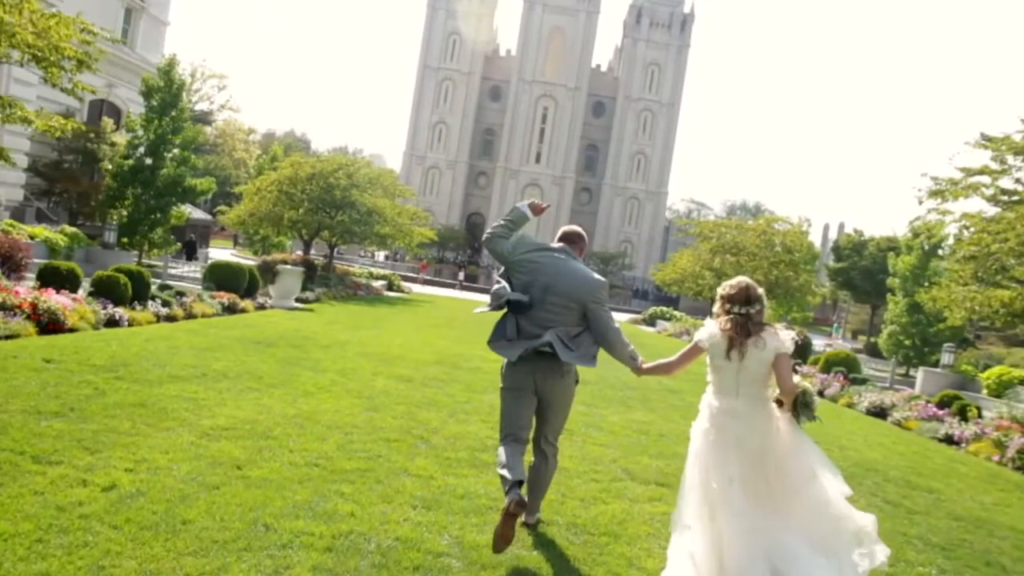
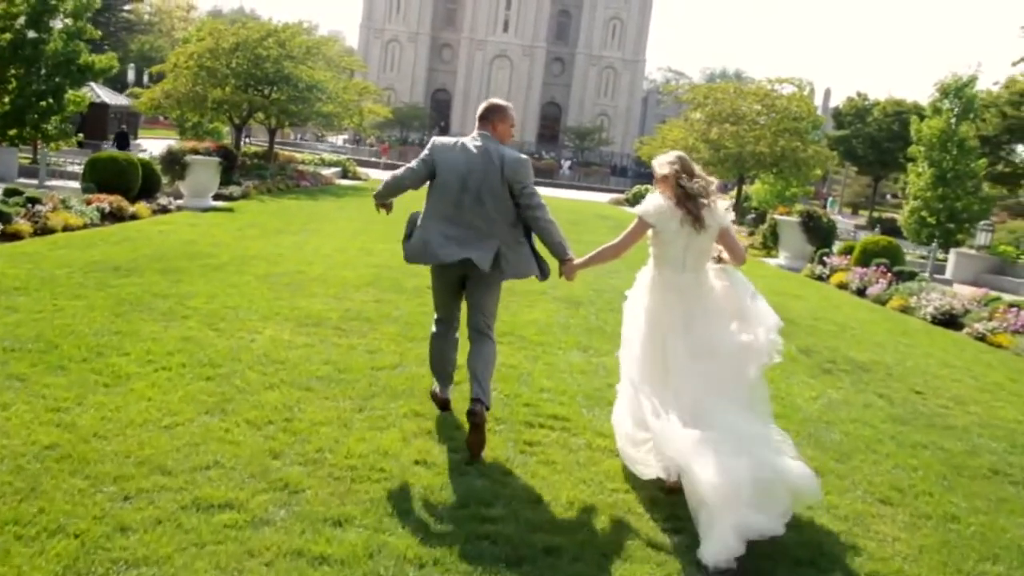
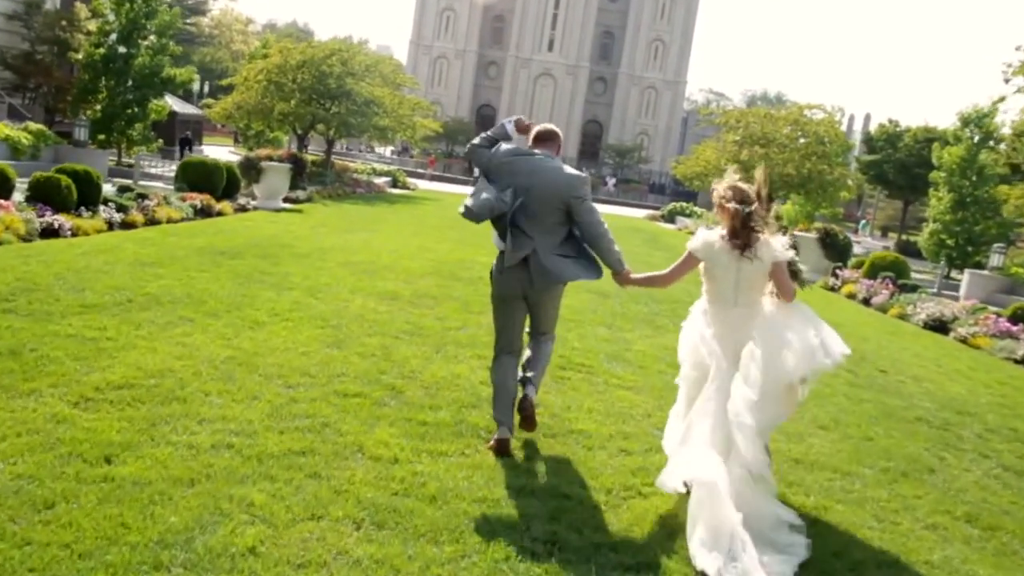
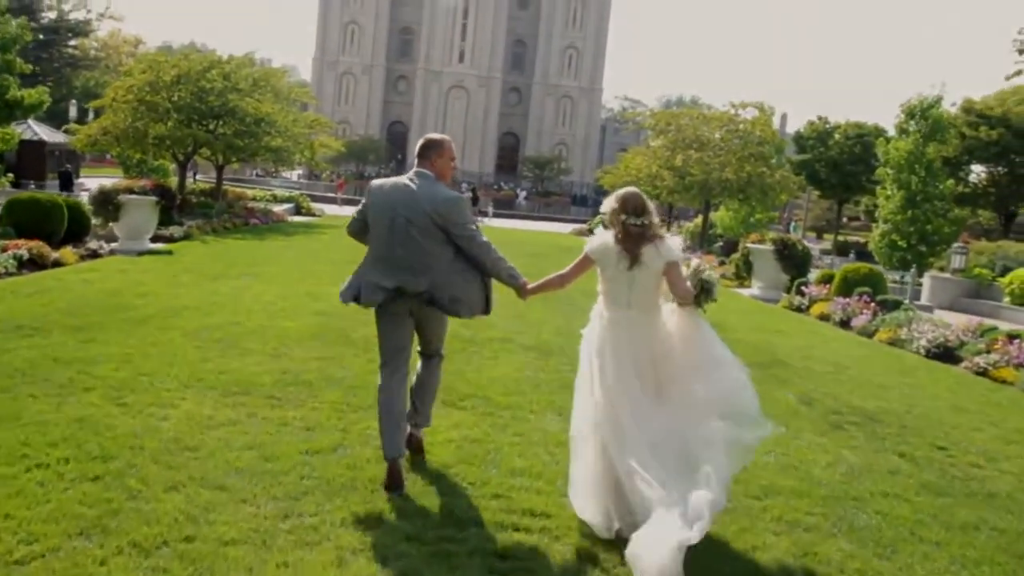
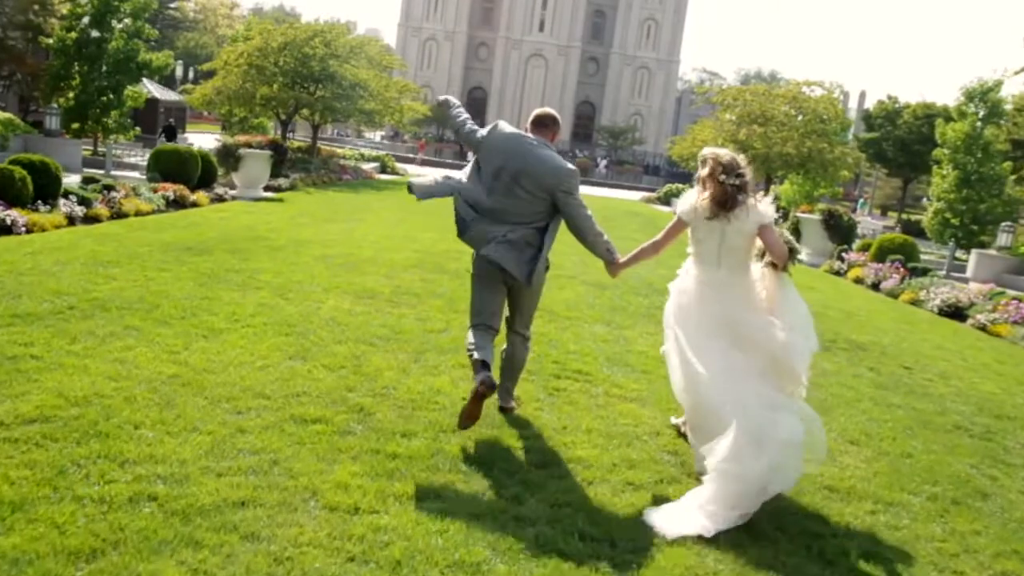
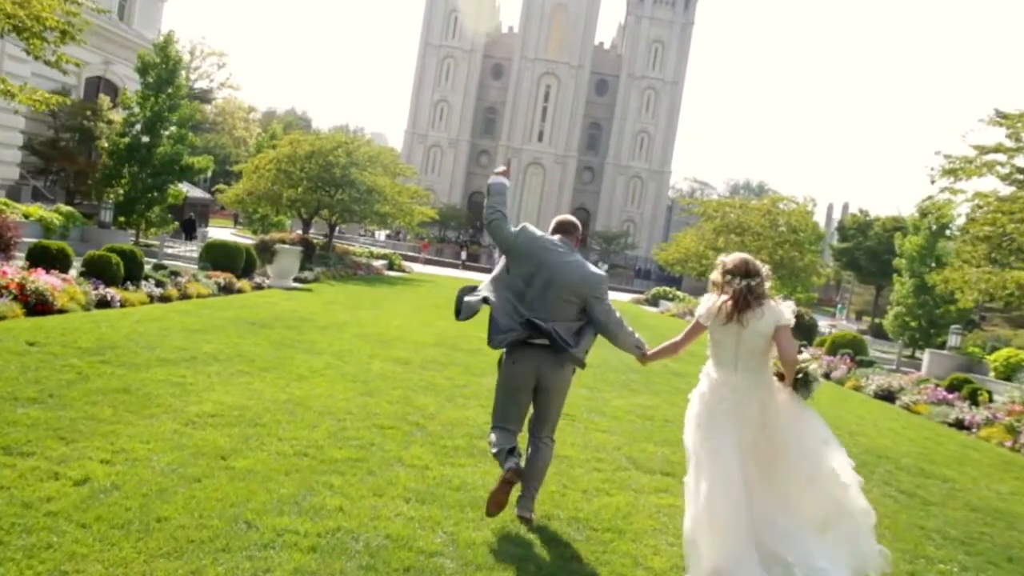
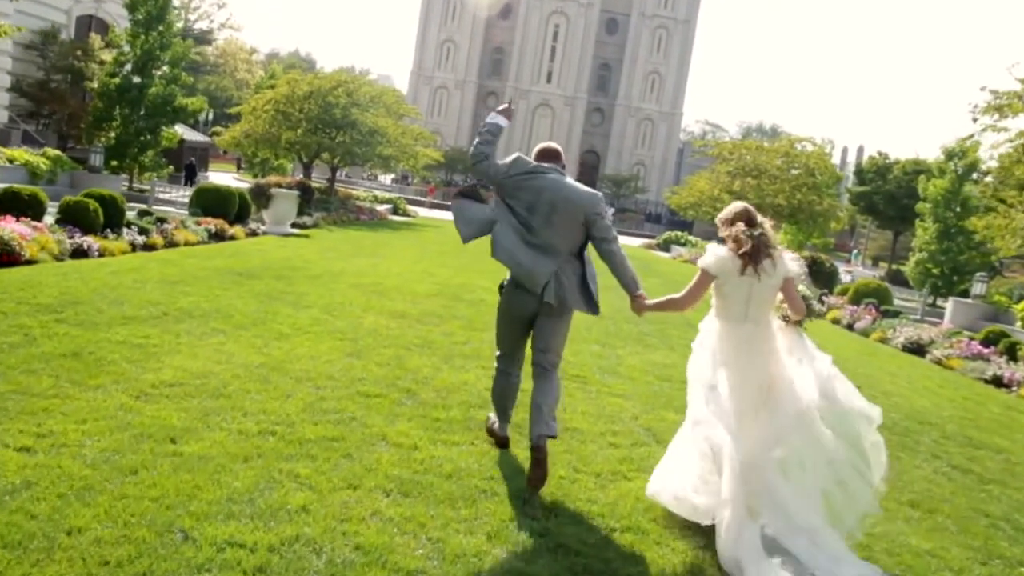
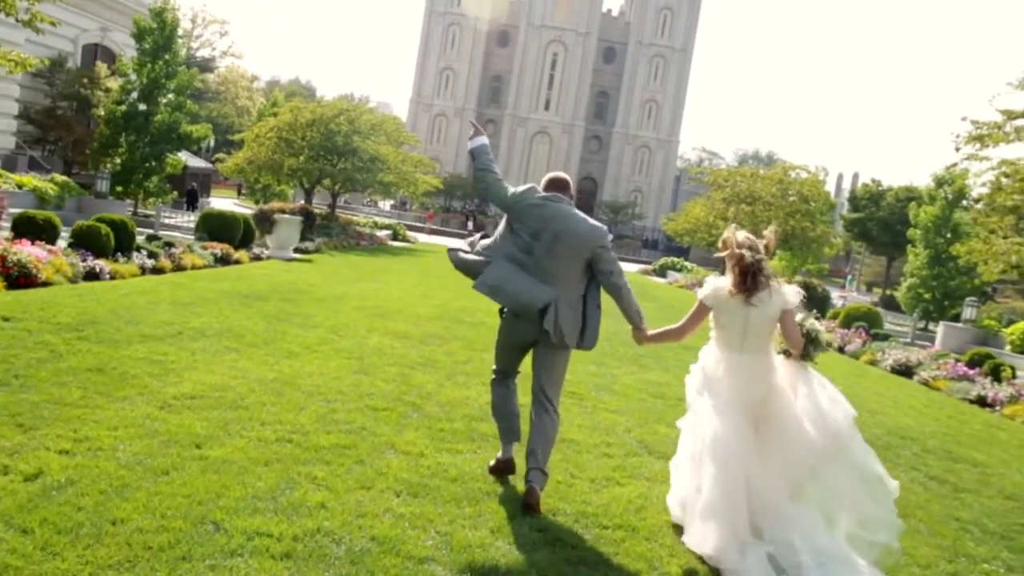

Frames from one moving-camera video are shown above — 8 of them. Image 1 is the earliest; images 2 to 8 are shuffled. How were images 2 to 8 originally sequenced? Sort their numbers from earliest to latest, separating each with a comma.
6, 8, 7, 3, 5, 2, 4
